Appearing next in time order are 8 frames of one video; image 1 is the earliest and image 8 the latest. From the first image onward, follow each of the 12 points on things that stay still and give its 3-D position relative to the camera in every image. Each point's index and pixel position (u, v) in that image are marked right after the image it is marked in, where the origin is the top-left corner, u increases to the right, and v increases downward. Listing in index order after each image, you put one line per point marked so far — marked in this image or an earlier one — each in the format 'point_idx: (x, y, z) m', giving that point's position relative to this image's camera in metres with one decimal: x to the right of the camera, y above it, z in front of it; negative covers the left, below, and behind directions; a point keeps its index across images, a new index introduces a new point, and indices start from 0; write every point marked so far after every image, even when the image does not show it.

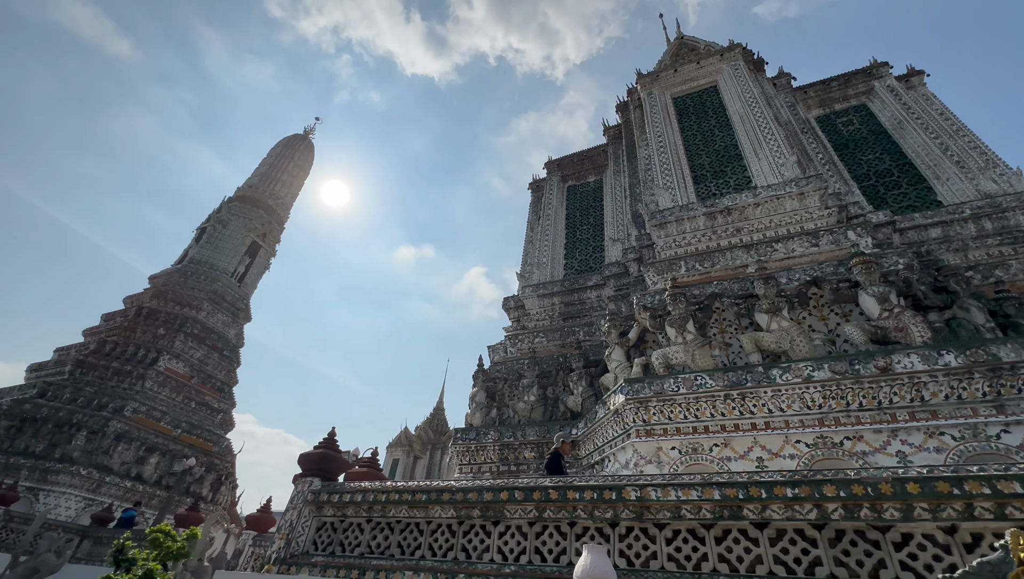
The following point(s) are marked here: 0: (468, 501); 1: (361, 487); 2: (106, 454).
0: (-0.3, -1.7, +3.5) m
1: (-1.3, -1.8, +4.0) m
2: (-10.9, -4.4, +12.2) m
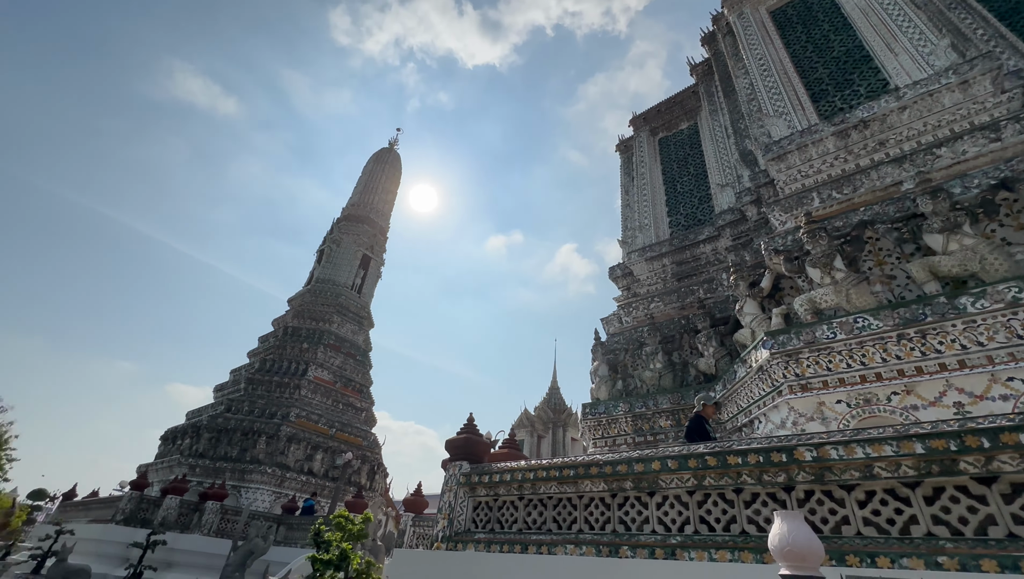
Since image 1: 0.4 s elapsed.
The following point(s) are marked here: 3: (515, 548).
0: (+0.8, -1.4, +3.4) m
1: (0.0, -1.6, +4.1) m
2: (-7.2, -5.2, +14.2) m
3: (0.0, -2.1, +3.7) m
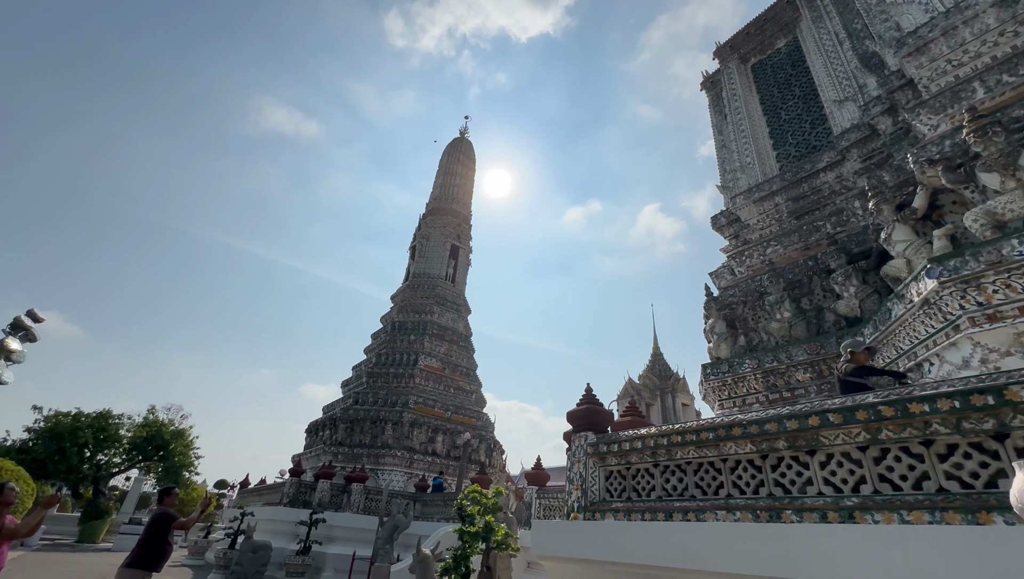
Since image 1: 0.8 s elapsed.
0: (+1.8, -1.0, +3.1) m
1: (+1.1, -1.3, +4.0) m
2: (-3.5, -5.0, +15.3) m
3: (+1.2, -1.8, +3.5) m
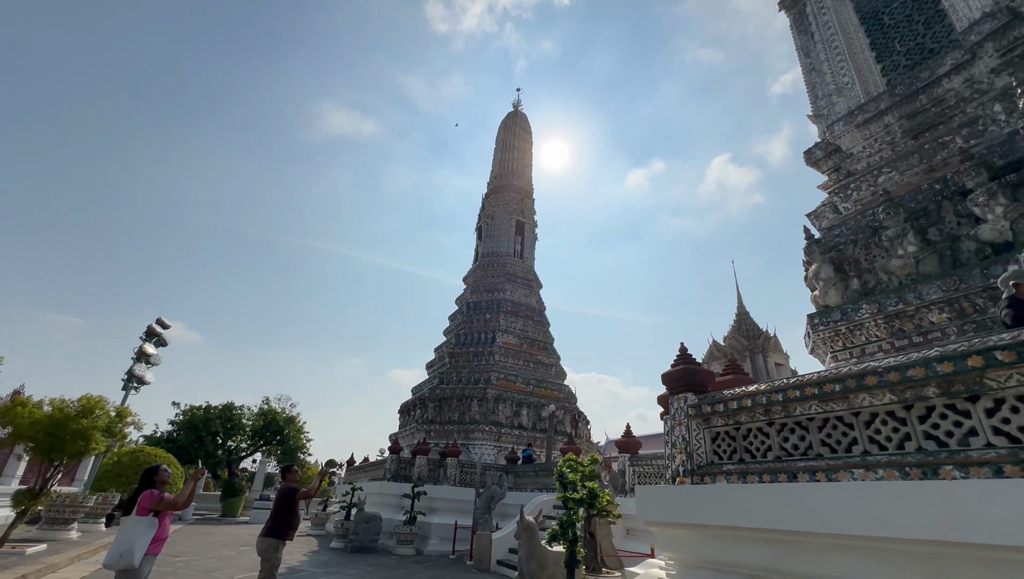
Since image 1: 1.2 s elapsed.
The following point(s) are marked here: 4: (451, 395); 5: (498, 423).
0: (+2.4, -0.5, +2.7) m
1: (+1.9, -0.8, +3.7) m
2: (-0.6, -4.3, +15.8) m
3: (+1.9, -1.3, +3.2) m
4: (-2.2, -3.8, +16.3) m
5: (-0.5, -4.6, +15.6) m
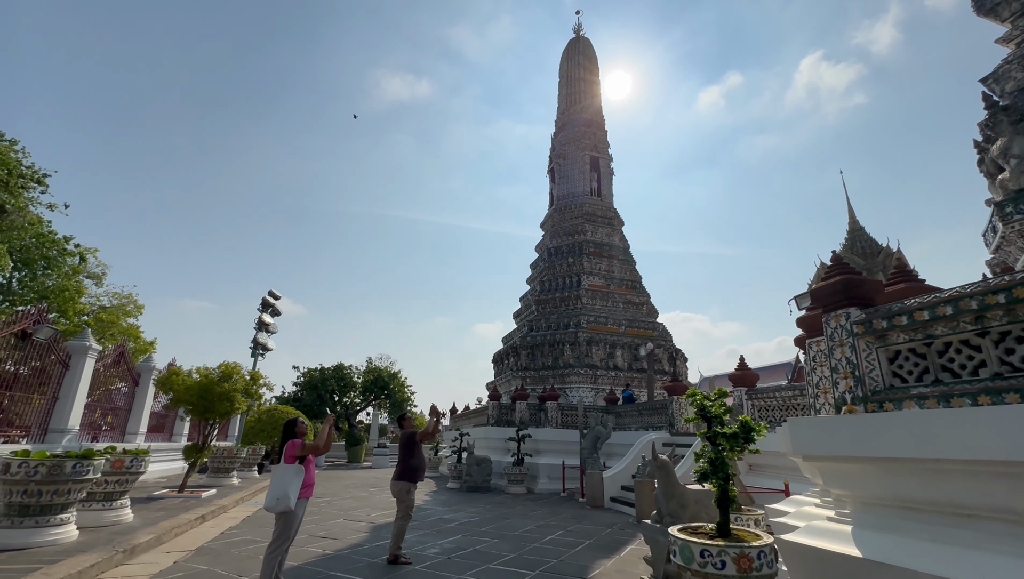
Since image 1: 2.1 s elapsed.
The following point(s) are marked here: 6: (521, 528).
0: (+3.1, +0.2, +1.9) m
1: (+2.8, 0.0, +2.9) m
2: (+2.7, -2.3, +15.5) m
3: (+2.8, -0.6, +2.6) m
4: (+1.1, -1.9, +16.3) m
5: (+2.8, -2.6, +15.4) m
6: (+0.2, -3.8, +7.1) m
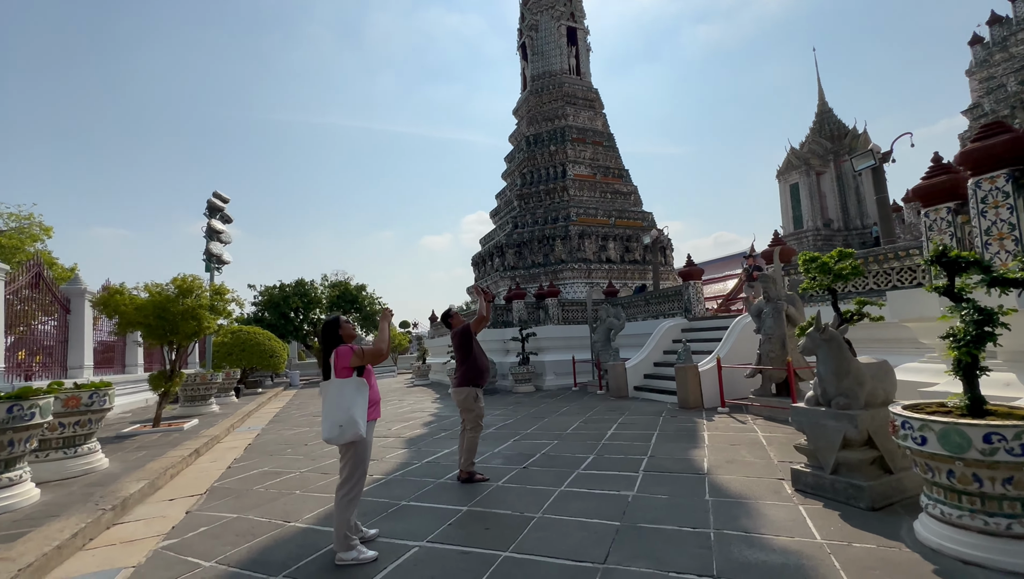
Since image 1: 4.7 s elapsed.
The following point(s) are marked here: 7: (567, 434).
0: (+4.1, +1.0, +0.9) m
1: (+3.7, +1.0, +2.0) m
2: (+2.3, +1.3, +14.7) m
3: (+3.8, +0.4, +1.7) m
4: (+0.6, +1.7, +15.2) m
5: (+2.4, +1.0, +14.6) m
6: (+0.8, -2.0, +6.5) m
7: (+0.7, -1.9, +5.9) m
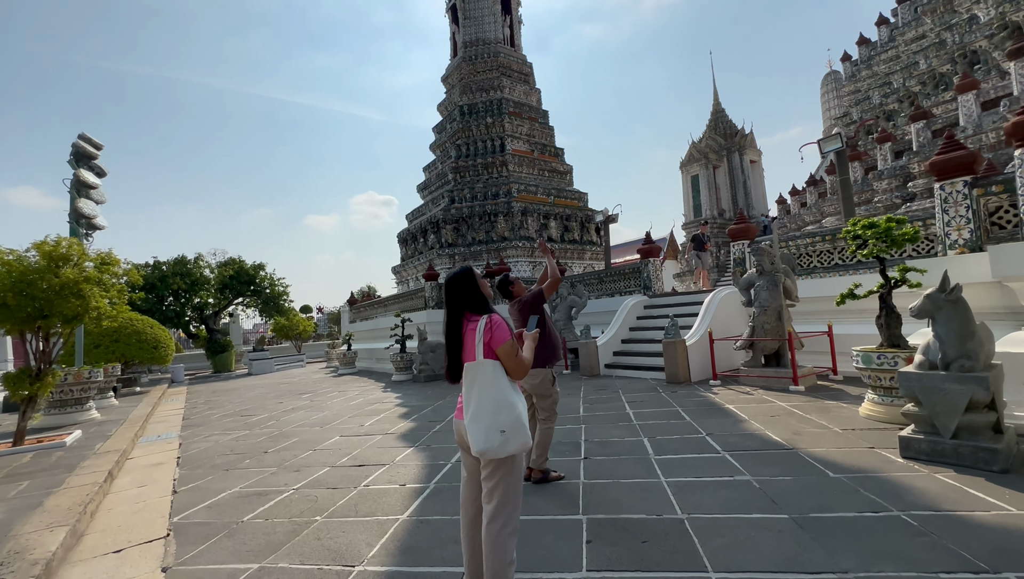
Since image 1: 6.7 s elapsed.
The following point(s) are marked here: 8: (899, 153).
0: (+5.4, +1.3, +1.2) m
1: (+4.7, +1.3, +2.2) m
2: (+0.4, +2.0, +14.2) m
3: (+4.8, +0.6, +2.0) m
4: (-1.3, +2.4, +14.3) m
5: (+0.5, +1.6, +14.2) m
6: (+0.8, -1.6, +6.0) m
7: (+0.9, -1.5, +5.4) m
8: (+13.1, +4.6, +15.2) m
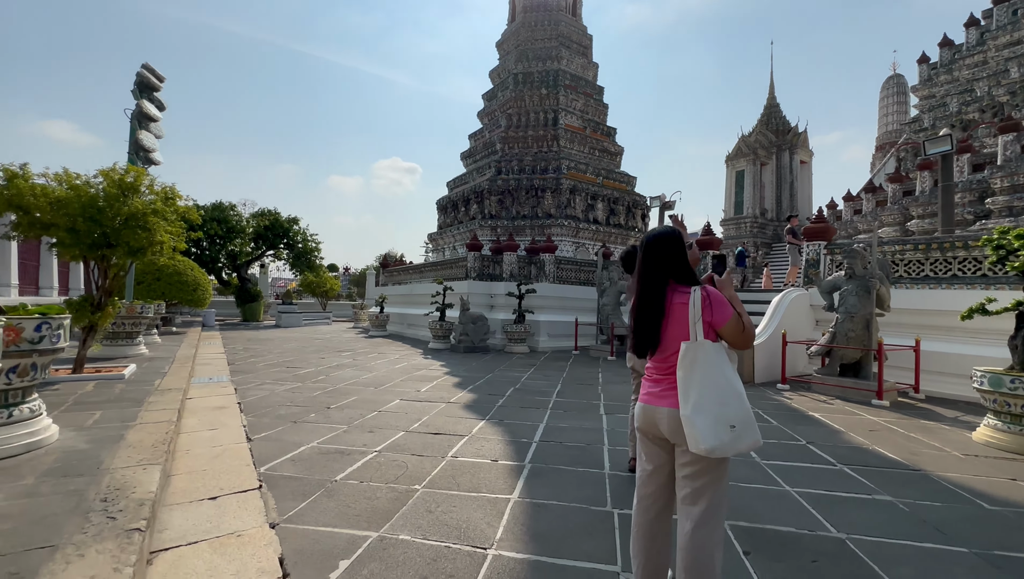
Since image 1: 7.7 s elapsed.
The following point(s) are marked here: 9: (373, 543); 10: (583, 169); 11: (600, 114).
0: (+6.3, +0.8, +0.7) m
1: (+5.6, +0.9, +1.7) m
2: (+1.8, +2.6, +13.8) m
3: (+5.7, +0.2, +1.5) m
4: (+0.1, +3.2, +13.9) m
5: (+1.9, +2.2, +13.7) m
6: (+1.6, -1.4, +5.7) m
7: (+1.6, -1.3, +5.1) m
8: (+14.7, +3.9, +14.3) m
9: (-0.7, -1.2, +2.2) m
10: (+2.3, +3.9, +14.4) m
11: (+3.2, +6.3, +16.2) m
